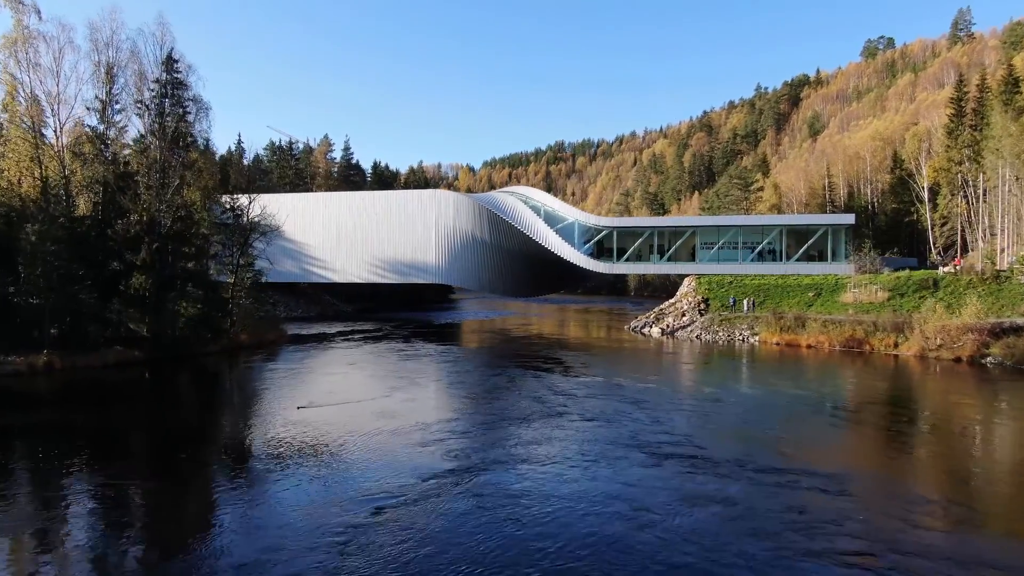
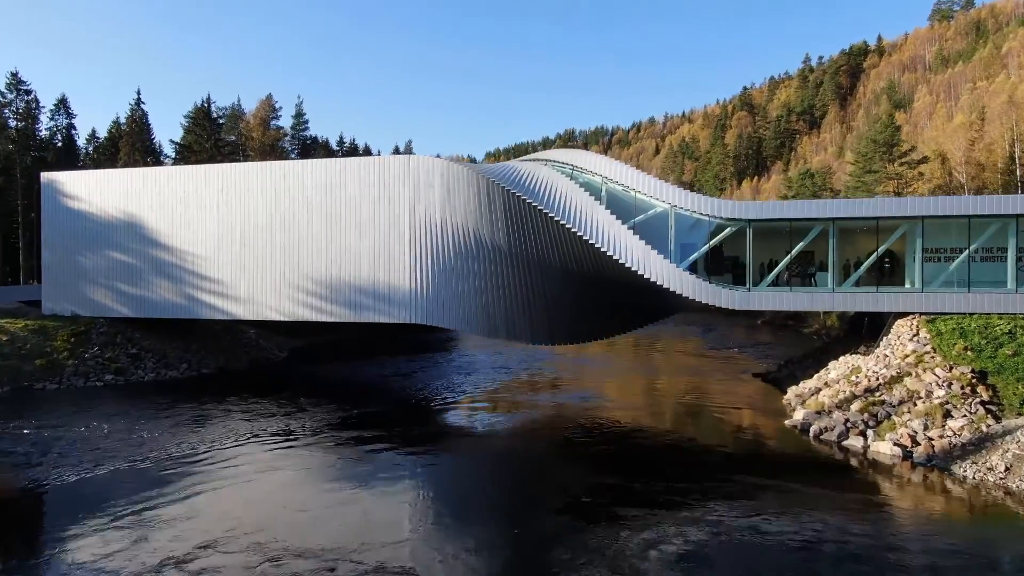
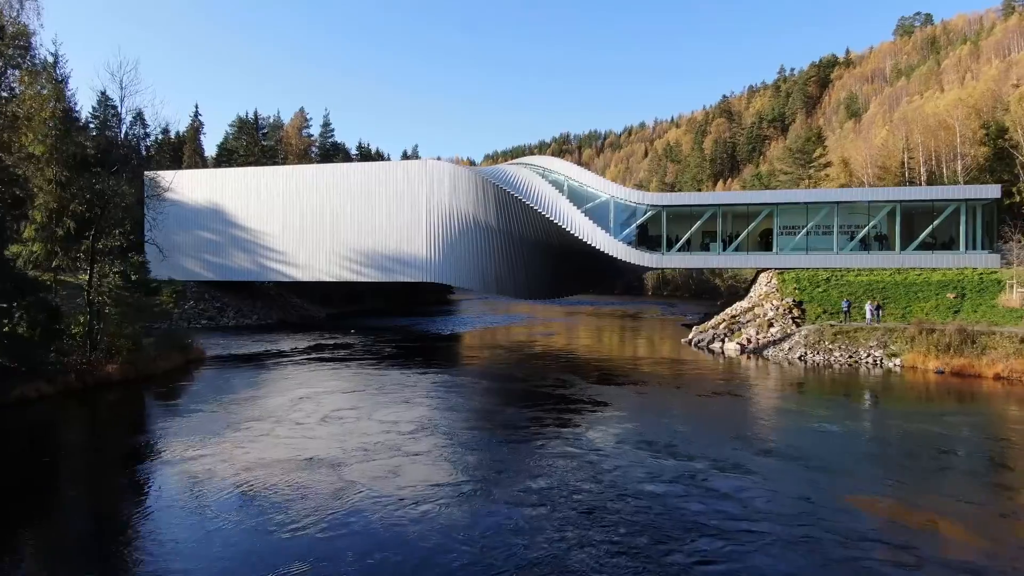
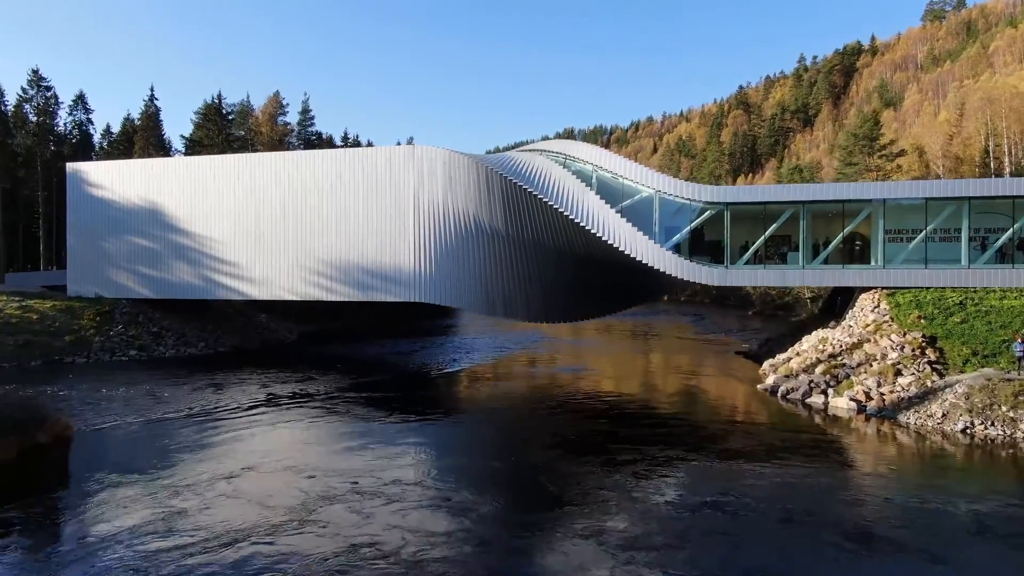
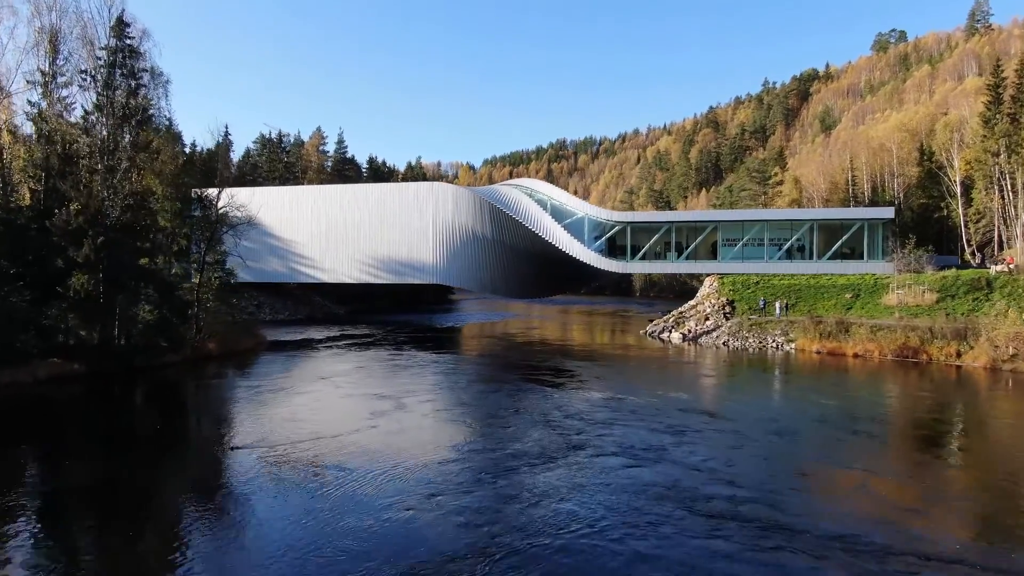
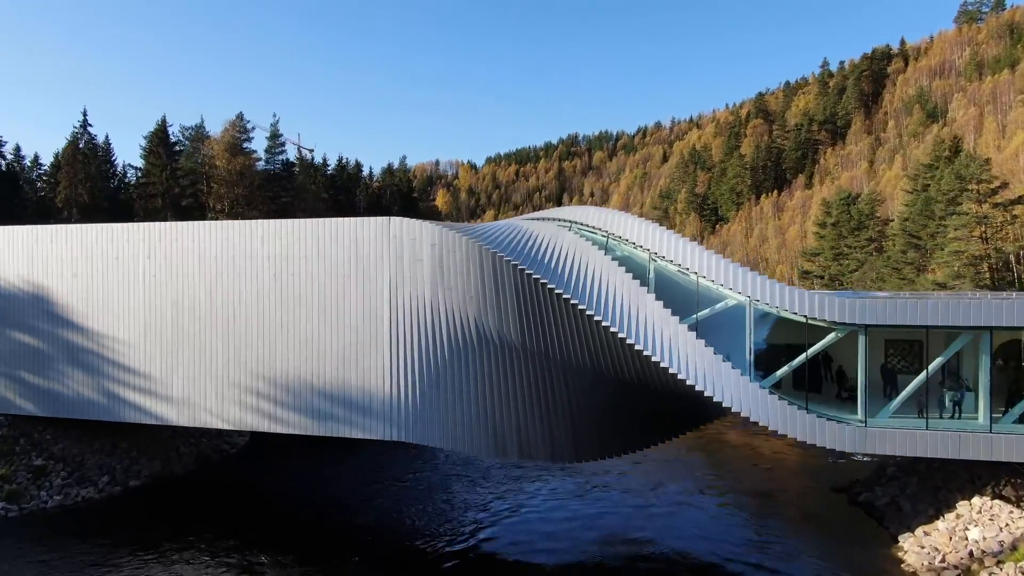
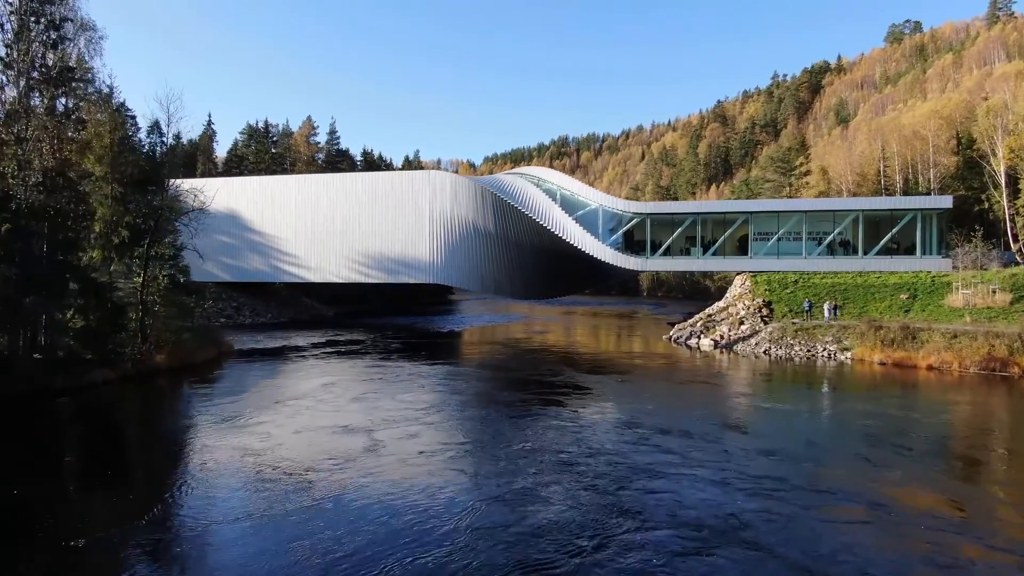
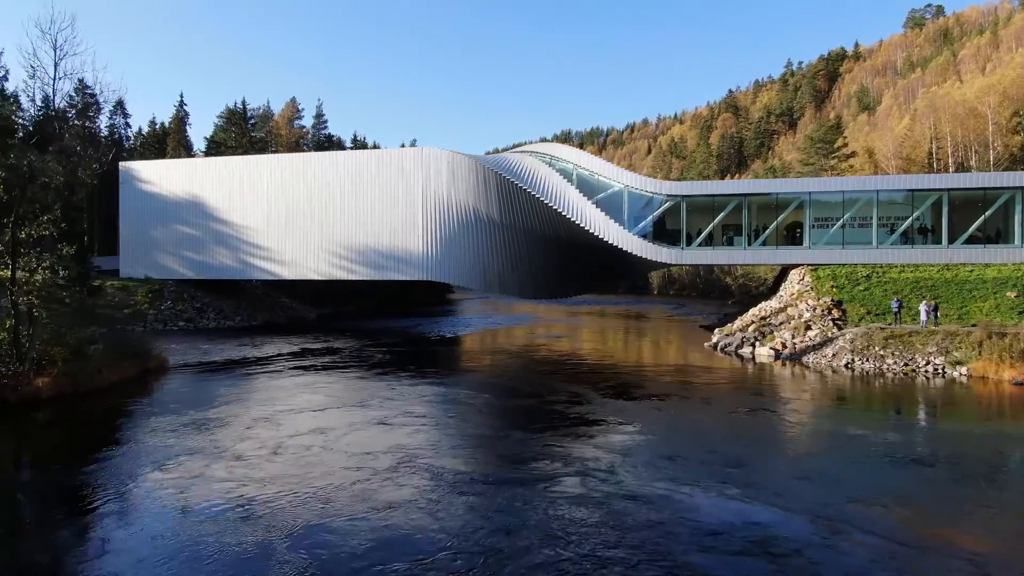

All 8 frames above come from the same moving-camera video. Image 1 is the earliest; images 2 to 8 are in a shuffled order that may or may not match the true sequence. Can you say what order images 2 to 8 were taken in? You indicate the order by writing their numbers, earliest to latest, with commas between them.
5, 7, 3, 8, 4, 2, 6
